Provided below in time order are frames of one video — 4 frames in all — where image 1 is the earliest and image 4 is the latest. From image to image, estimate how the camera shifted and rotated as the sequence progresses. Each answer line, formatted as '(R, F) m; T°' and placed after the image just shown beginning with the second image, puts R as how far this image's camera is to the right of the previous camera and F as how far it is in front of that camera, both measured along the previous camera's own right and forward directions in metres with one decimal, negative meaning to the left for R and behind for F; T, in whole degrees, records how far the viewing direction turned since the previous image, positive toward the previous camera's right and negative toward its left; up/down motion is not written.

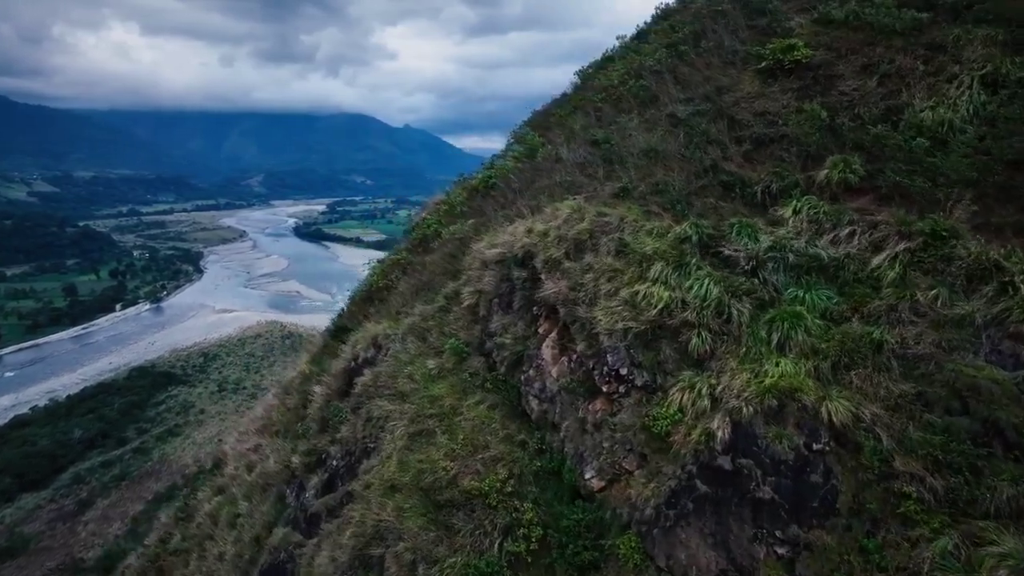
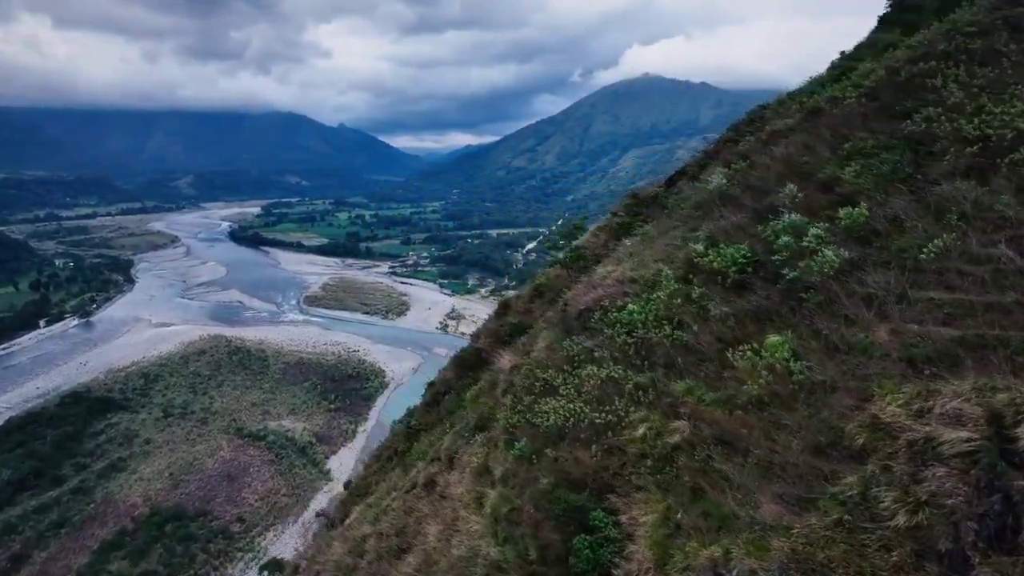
(-2.3, +2.1) m; +5°
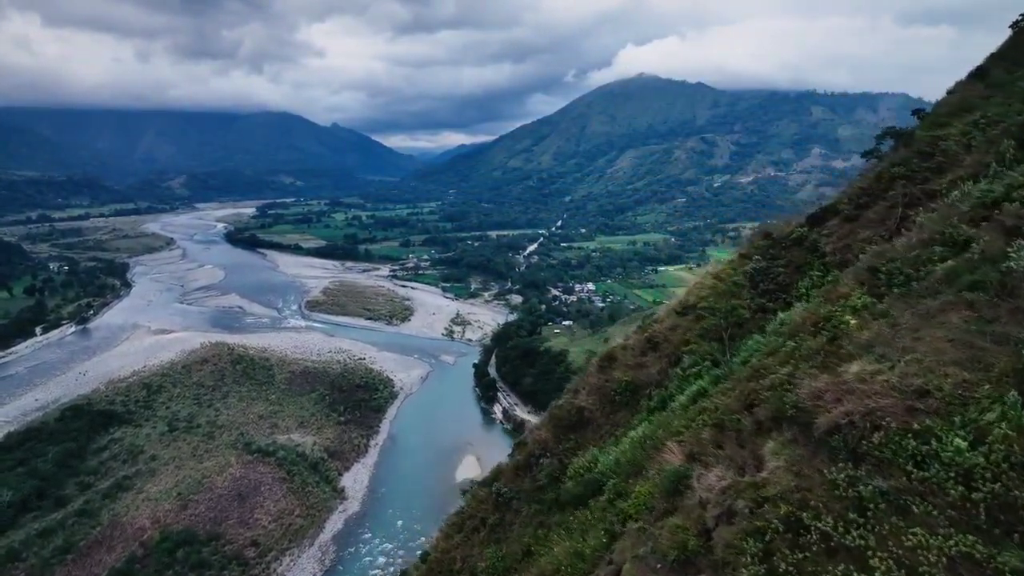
(-1.7, +1.3) m; +1°
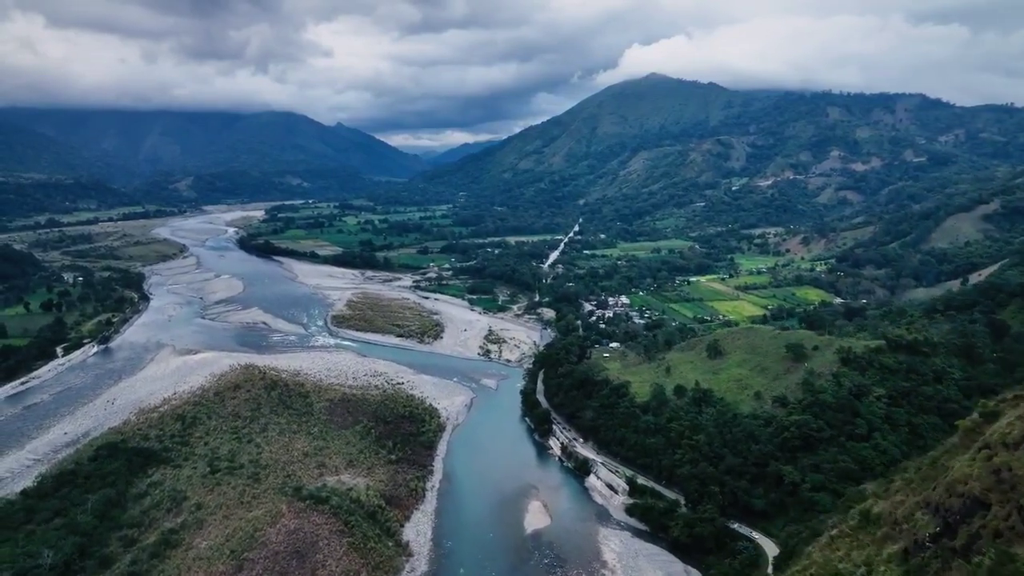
(-4.4, +3.0) m; 0°
